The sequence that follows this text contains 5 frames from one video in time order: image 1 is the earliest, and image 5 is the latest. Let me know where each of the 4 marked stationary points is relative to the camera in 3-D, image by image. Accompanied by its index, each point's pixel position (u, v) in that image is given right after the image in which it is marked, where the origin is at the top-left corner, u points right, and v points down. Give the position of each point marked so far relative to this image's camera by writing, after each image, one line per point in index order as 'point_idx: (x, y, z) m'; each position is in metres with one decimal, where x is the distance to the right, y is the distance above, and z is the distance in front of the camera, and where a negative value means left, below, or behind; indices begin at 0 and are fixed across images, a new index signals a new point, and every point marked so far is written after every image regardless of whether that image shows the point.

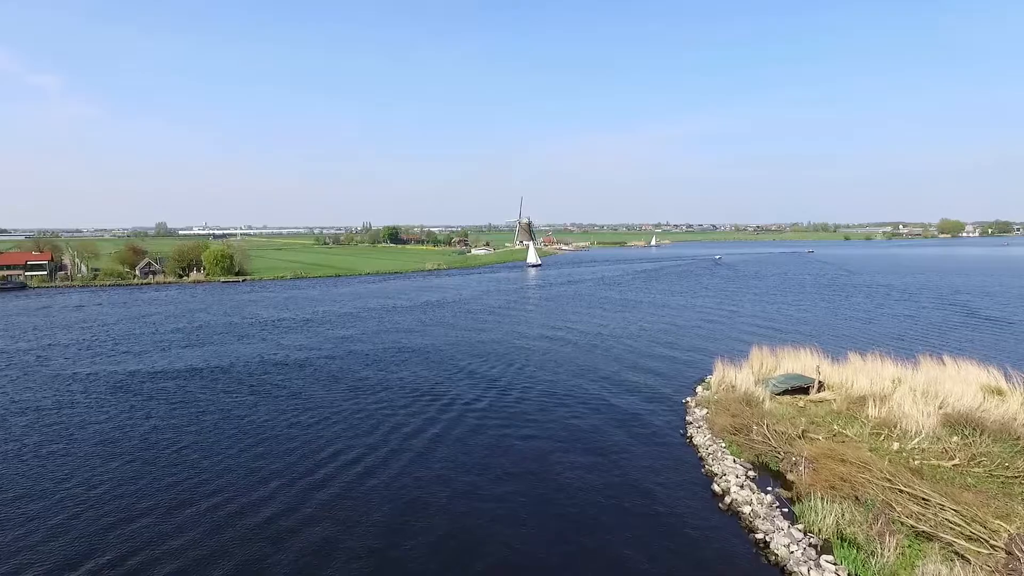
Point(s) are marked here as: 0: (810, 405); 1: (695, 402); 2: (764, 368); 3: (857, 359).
0: (+6.1, -2.4, +12.5) m
1: (+4.0, -2.5, +13.4) m
2: (+6.1, -2.0, +14.9) m
3: (+8.3, -1.7, +14.9) m
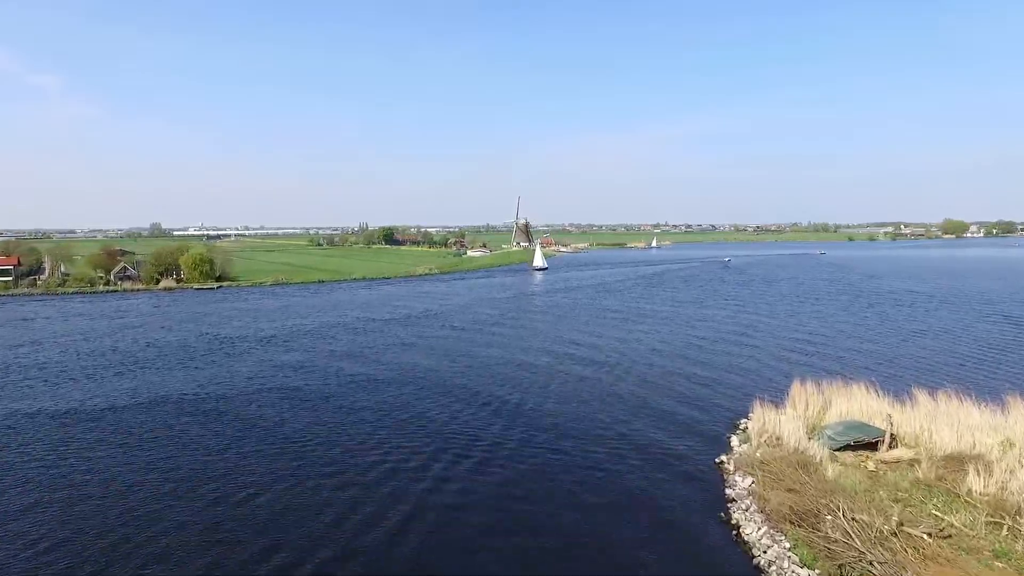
0: (+5.8, -2.8, +9.6) m
1: (+3.7, -2.9, +10.4) m
2: (+5.9, -2.5, +12.0) m
3: (+8.1, -2.2, +12.0) m
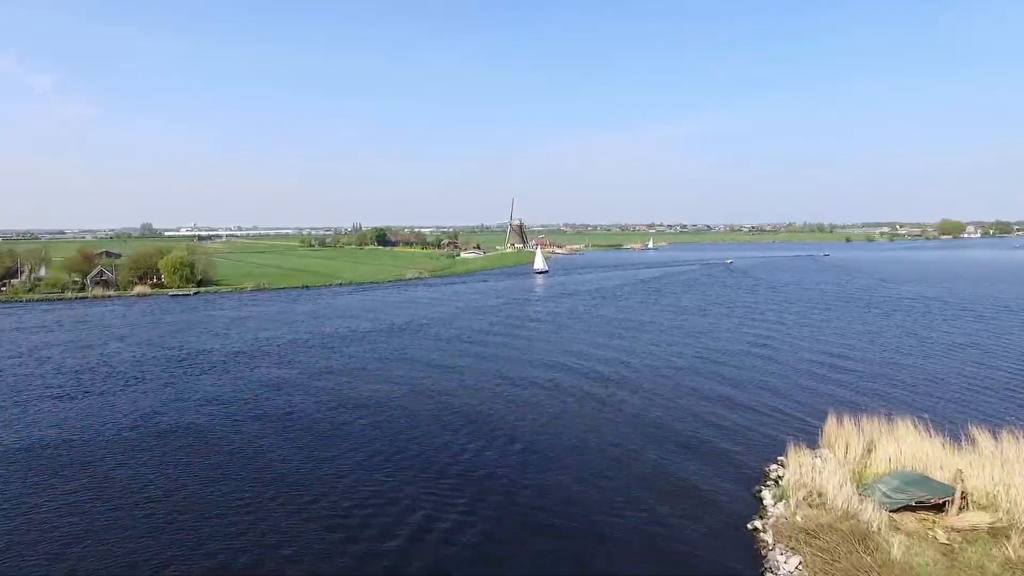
0: (+5.6, -3.2, +7.7) m
1: (+3.5, -3.3, +8.5) m
2: (+5.6, -2.8, +10.1) m
3: (+7.8, -2.5, +10.1) m
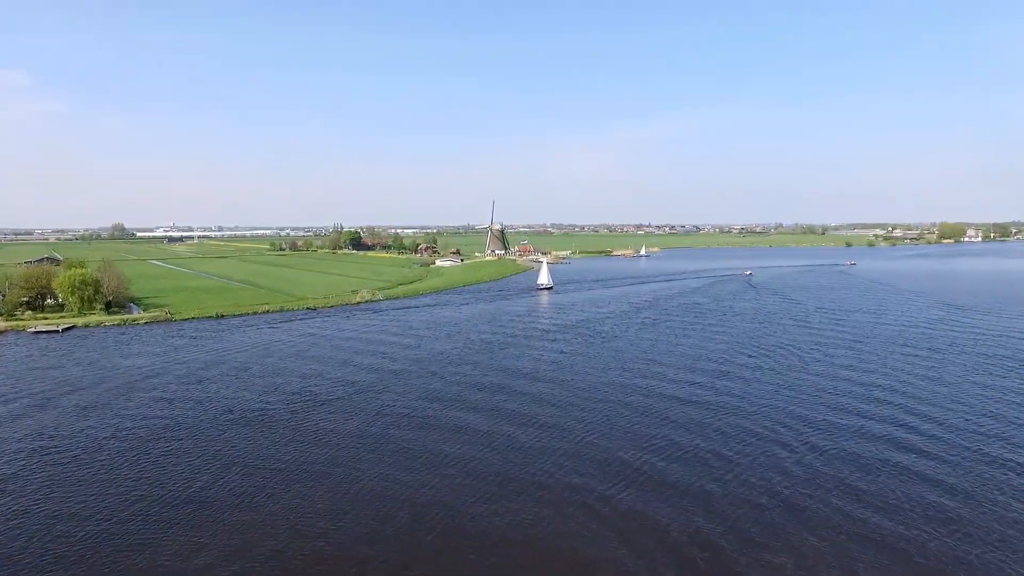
0: (+4.7, -4.8, -0.7) m
1: (+2.6, -4.9, 0.0) m
2: (+4.6, -4.4, +1.7) m
3: (+6.9, -4.1, +1.7) m
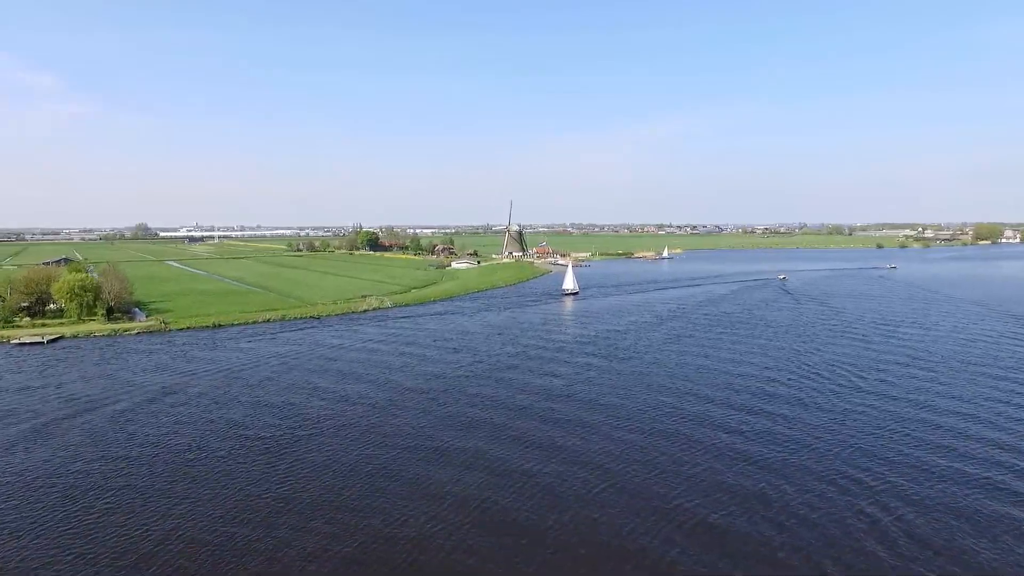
0: (+4.4, -5.3, -3.4) m
1: (+2.3, -5.4, -2.5) m
2: (+4.5, -4.9, -1.0) m
3: (+6.7, -4.6, -1.0) m
